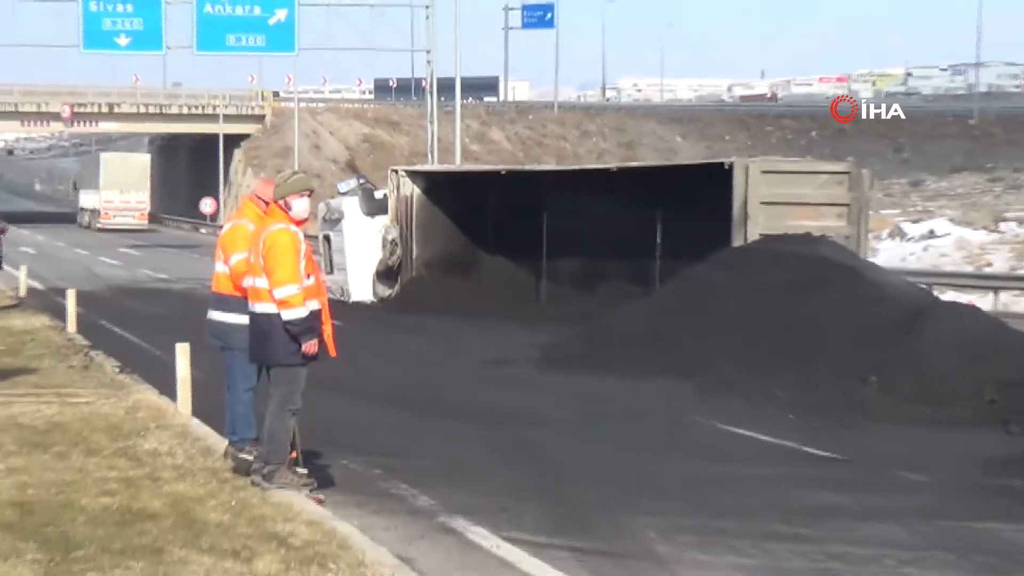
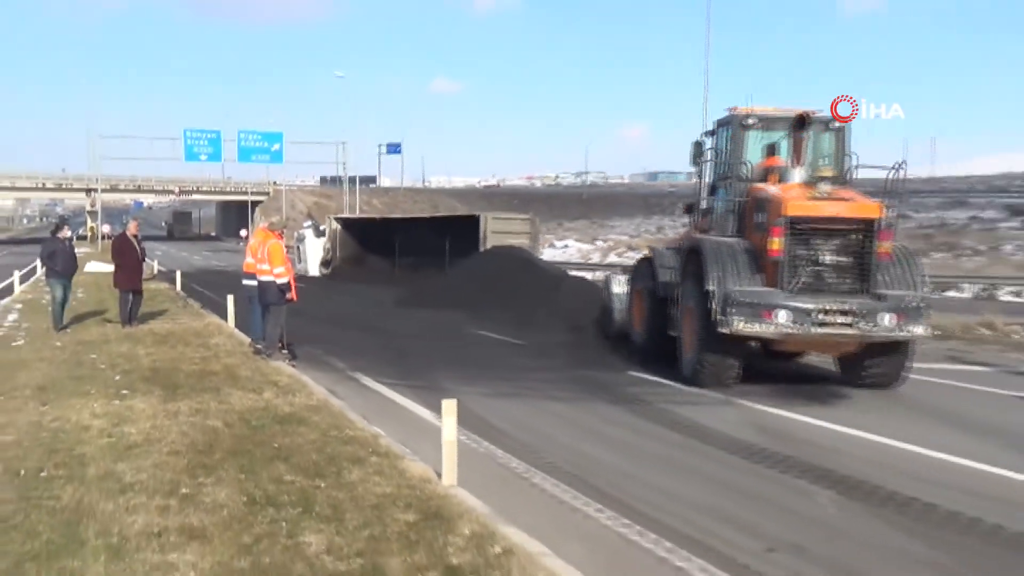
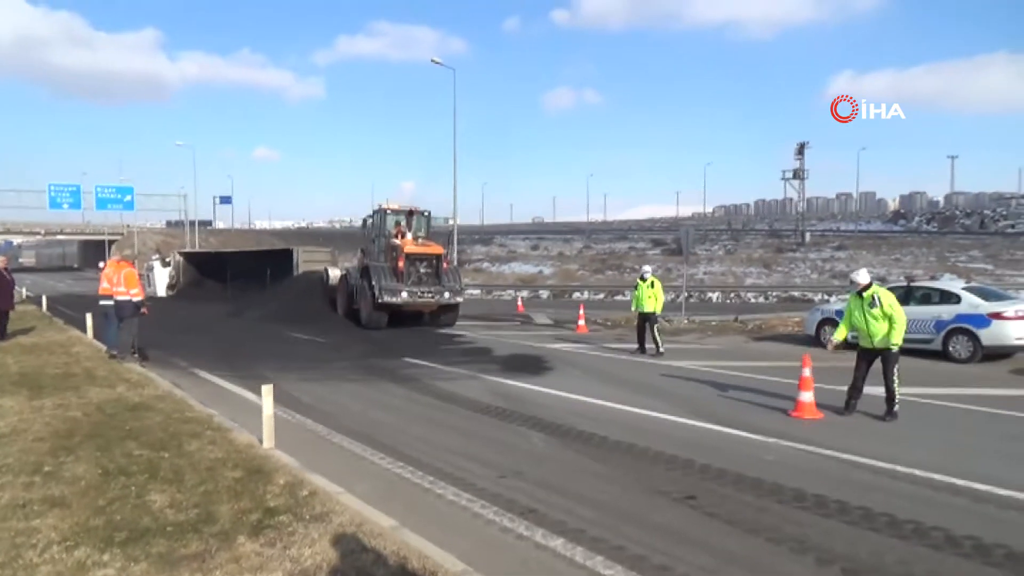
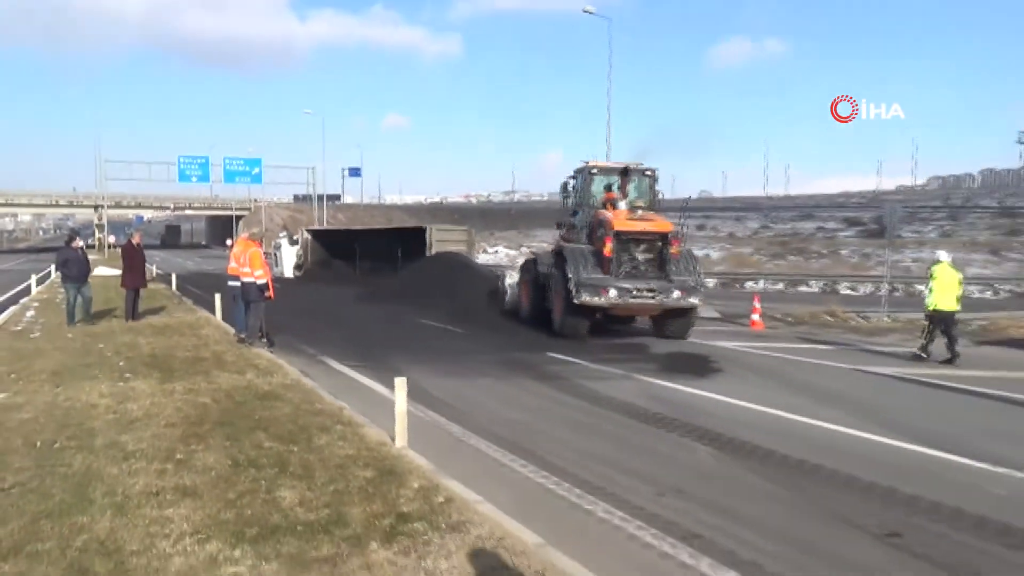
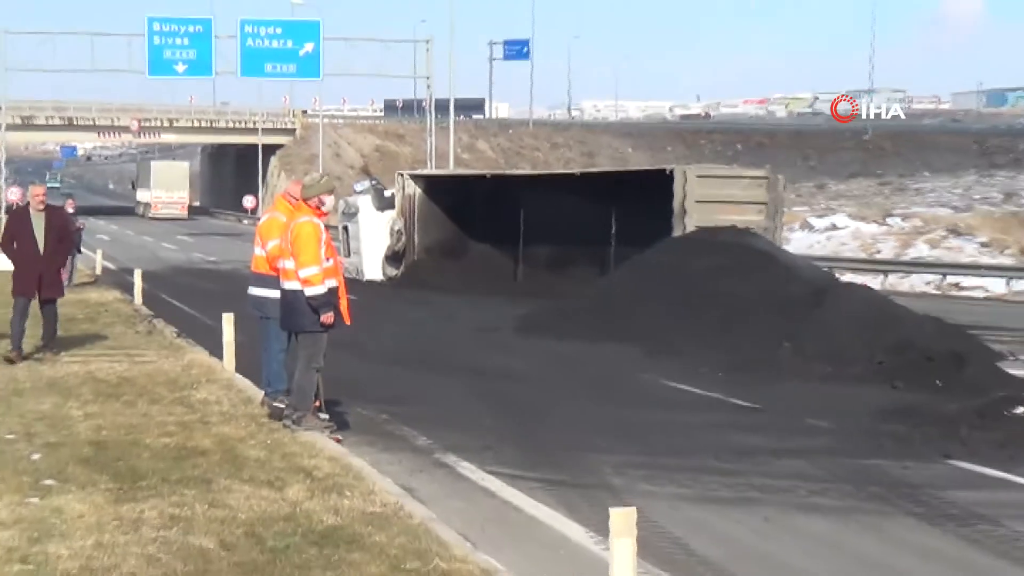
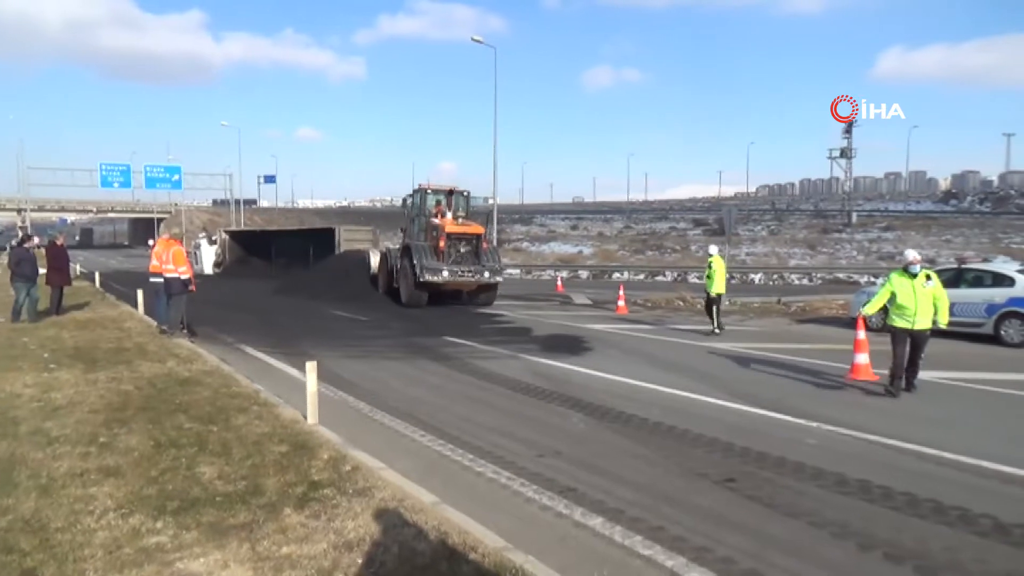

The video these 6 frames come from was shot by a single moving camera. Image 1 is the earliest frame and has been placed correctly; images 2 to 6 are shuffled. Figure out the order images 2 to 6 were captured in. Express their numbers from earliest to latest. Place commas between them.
5, 2, 4, 6, 3
